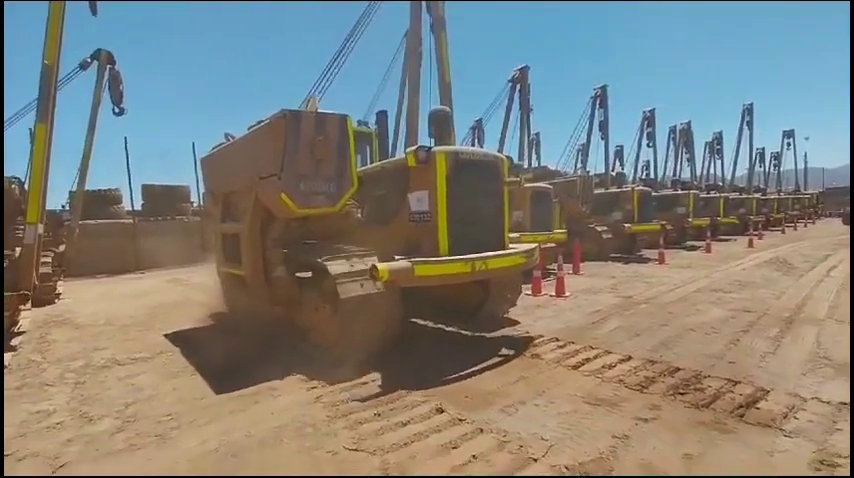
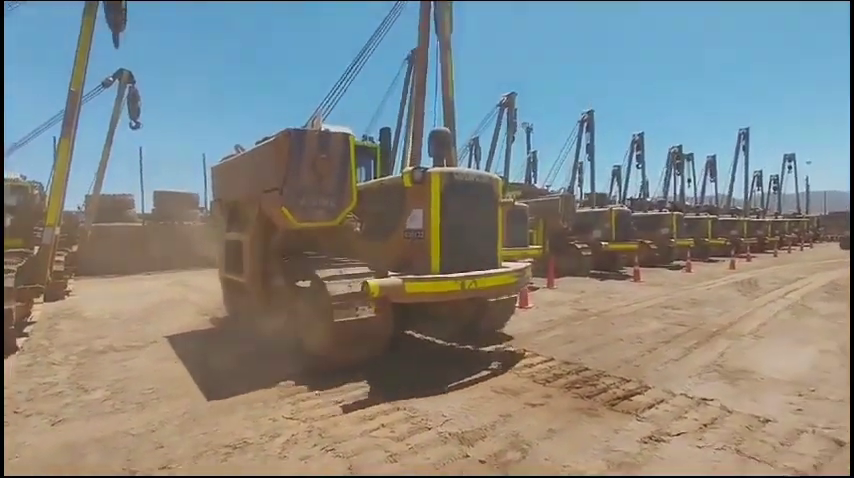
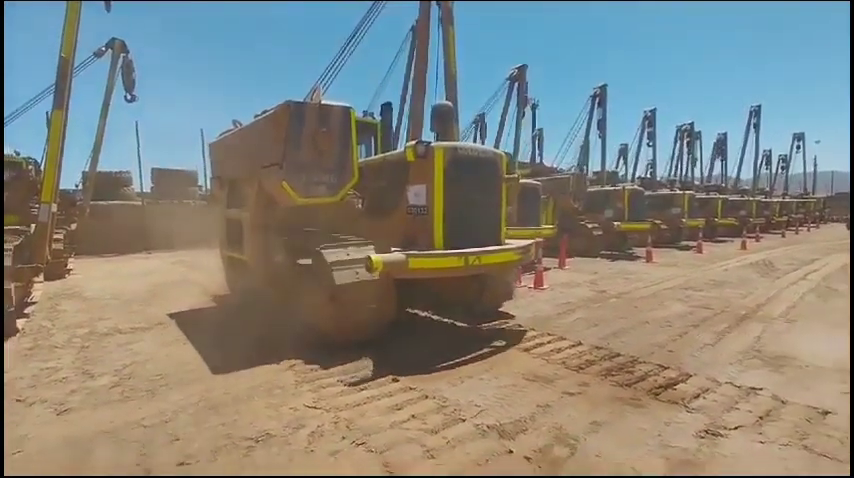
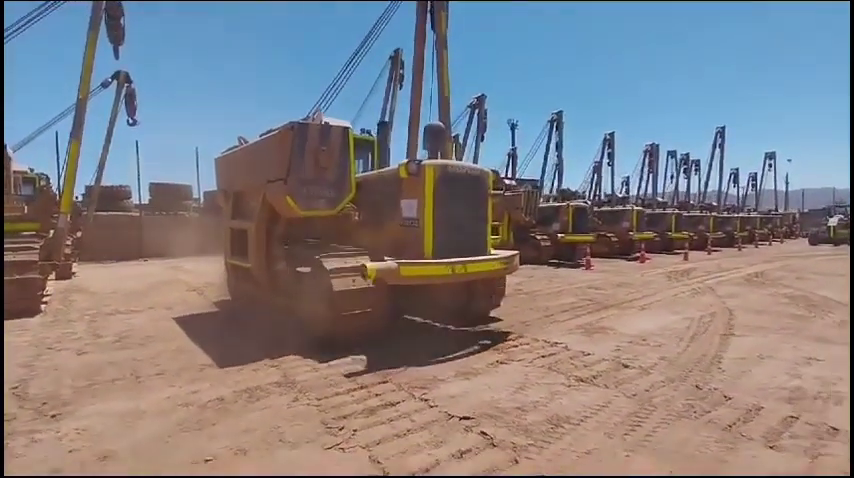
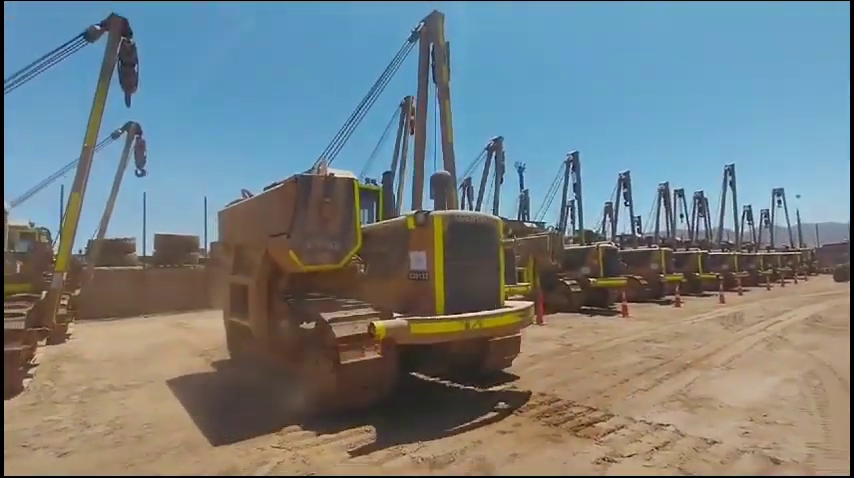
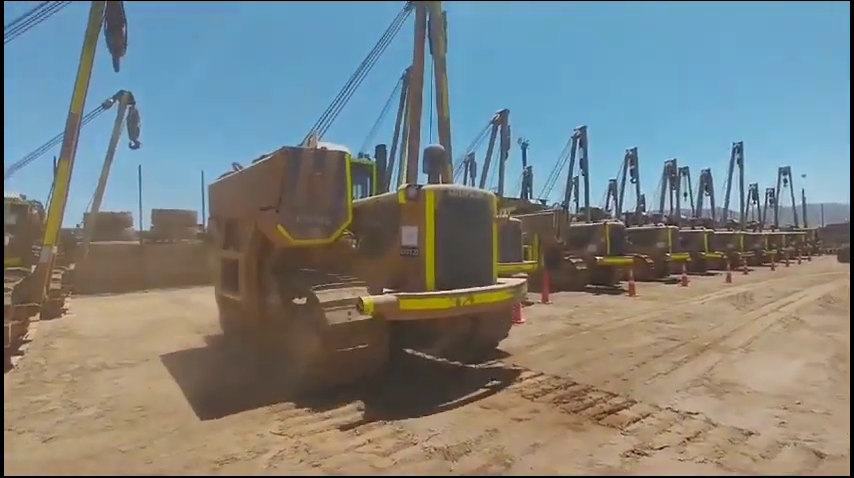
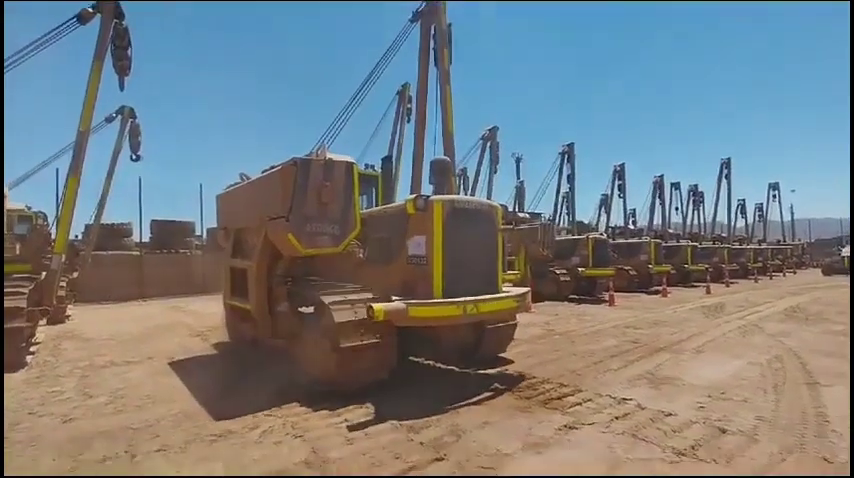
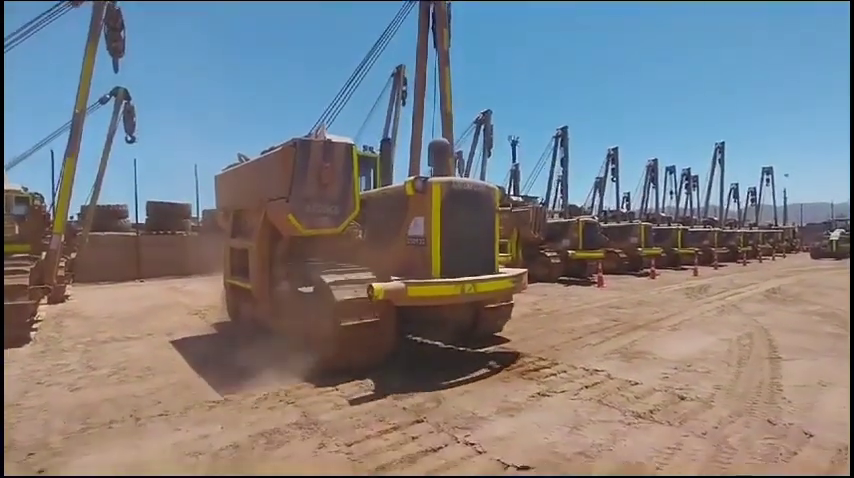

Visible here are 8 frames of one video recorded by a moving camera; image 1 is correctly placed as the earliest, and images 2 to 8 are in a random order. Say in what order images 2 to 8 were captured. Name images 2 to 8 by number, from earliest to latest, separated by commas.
3, 2, 6, 5, 7, 8, 4
